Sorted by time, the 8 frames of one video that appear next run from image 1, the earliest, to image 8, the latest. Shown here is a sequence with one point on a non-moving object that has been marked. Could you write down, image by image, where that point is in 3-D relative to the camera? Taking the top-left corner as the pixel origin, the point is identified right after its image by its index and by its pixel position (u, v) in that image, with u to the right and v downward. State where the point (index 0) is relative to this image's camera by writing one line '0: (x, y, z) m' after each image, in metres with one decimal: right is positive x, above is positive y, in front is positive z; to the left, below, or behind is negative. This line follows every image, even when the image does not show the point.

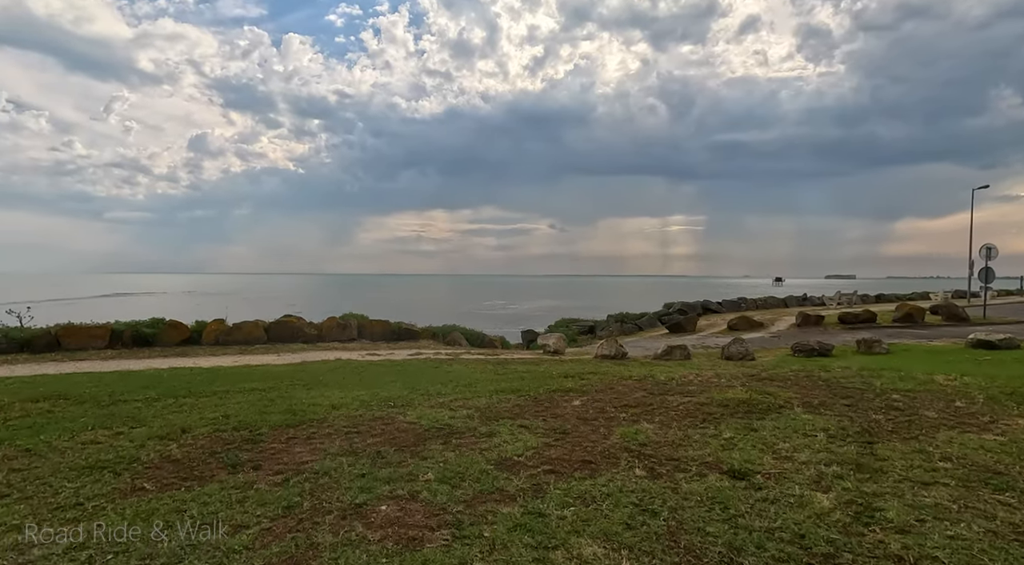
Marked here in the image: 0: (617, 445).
0: (+1.0, -1.6, +6.1) m
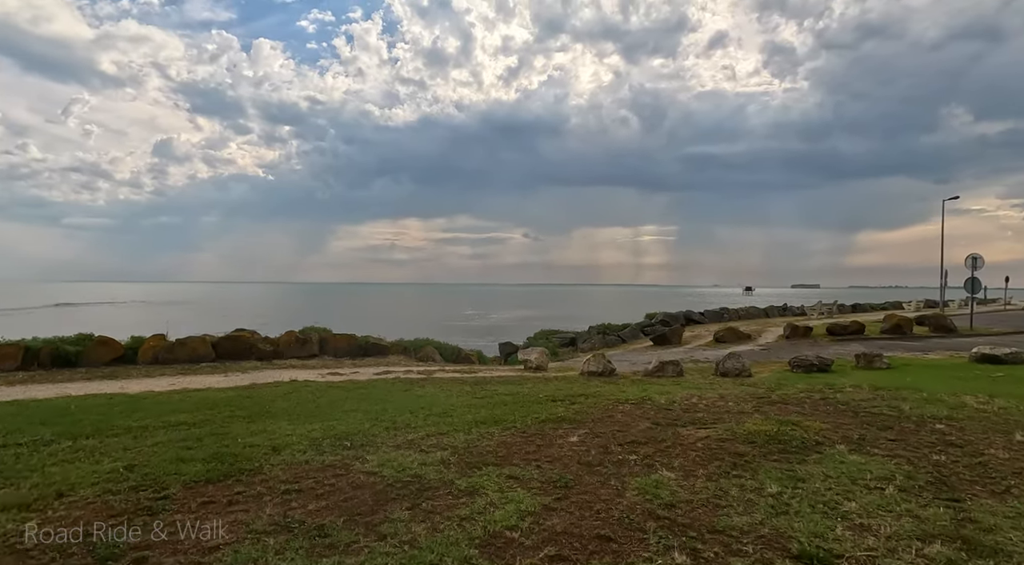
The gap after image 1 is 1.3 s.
0: (+1.0, -1.7, +4.7) m
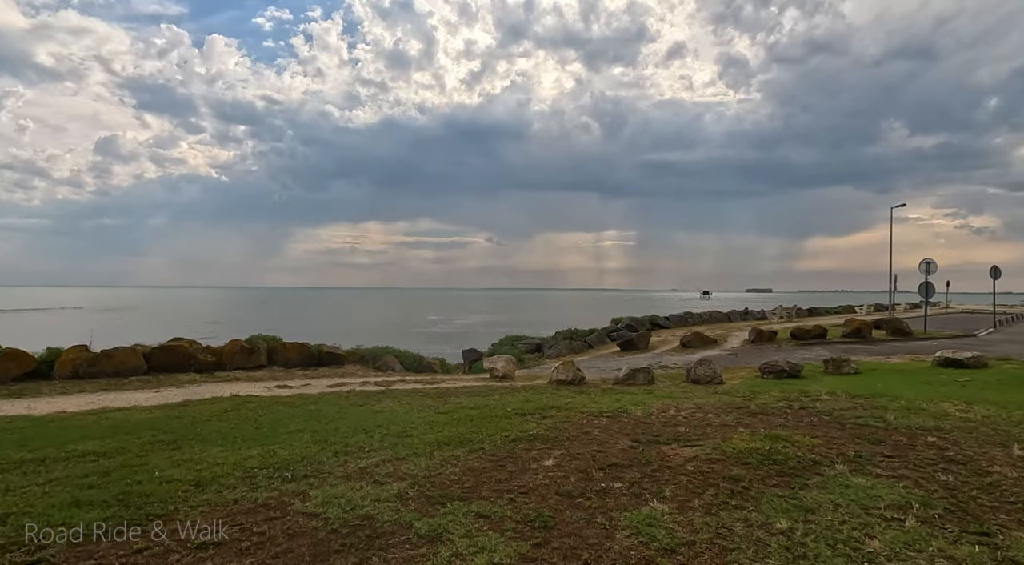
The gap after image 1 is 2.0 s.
0: (+0.8, -1.8, +3.9) m
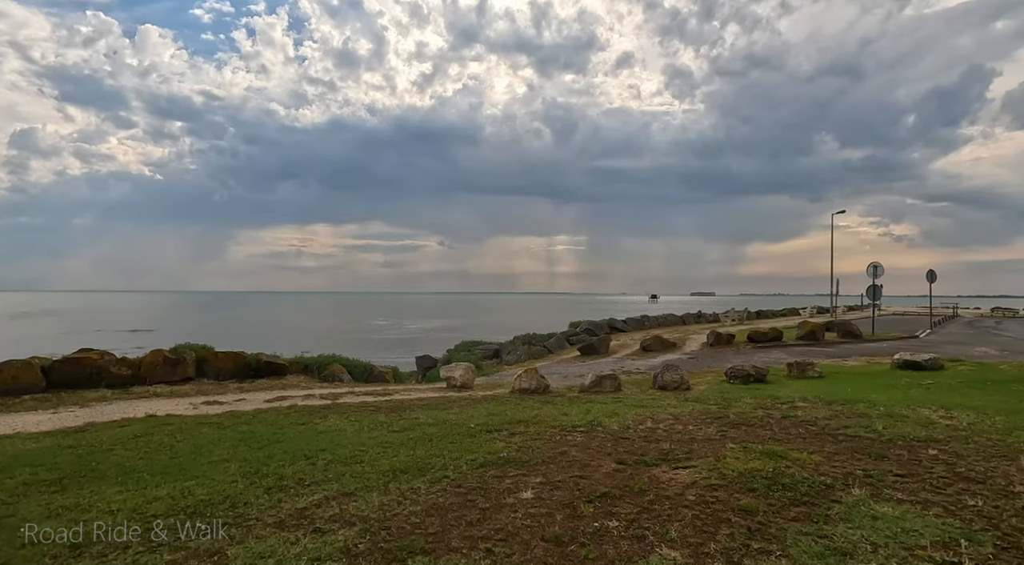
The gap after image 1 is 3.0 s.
0: (+0.7, -1.8, +3.0) m
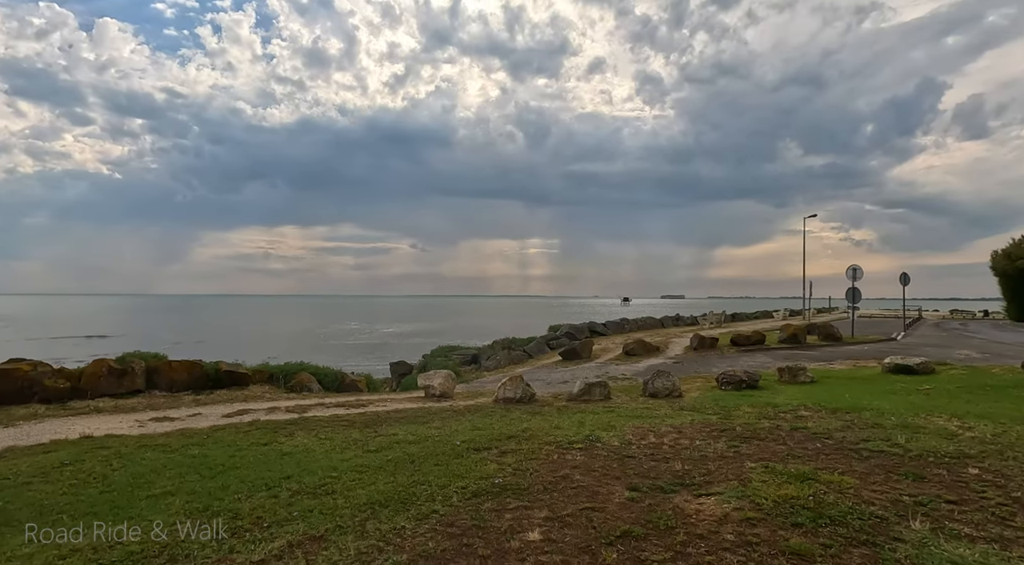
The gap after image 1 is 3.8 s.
0: (+0.9, -1.7, +2.1) m
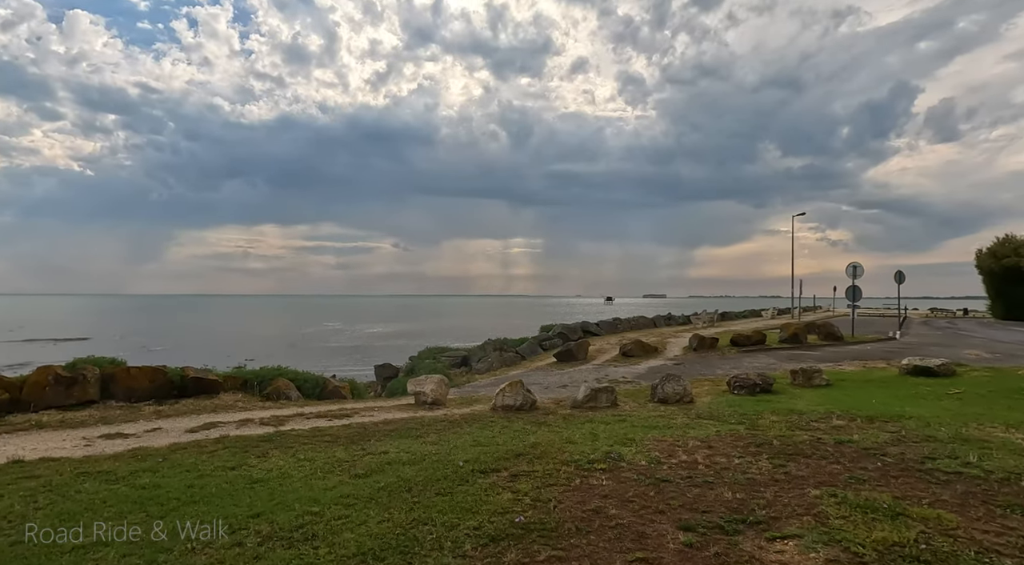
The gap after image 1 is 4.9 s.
0: (+1.2, -1.7, +1.0) m
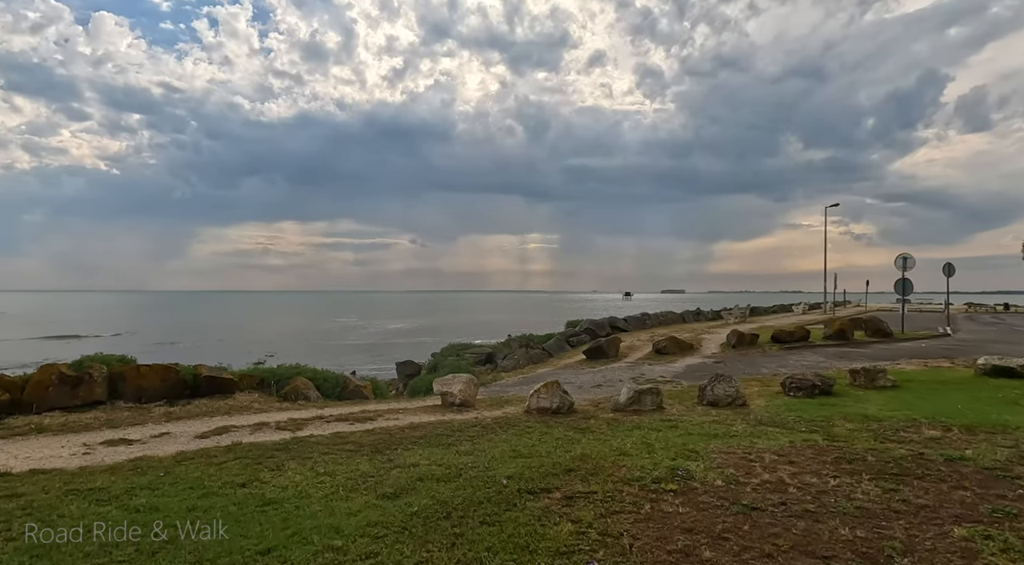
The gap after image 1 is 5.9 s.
0: (+1.6, -1.6, -0.2) m
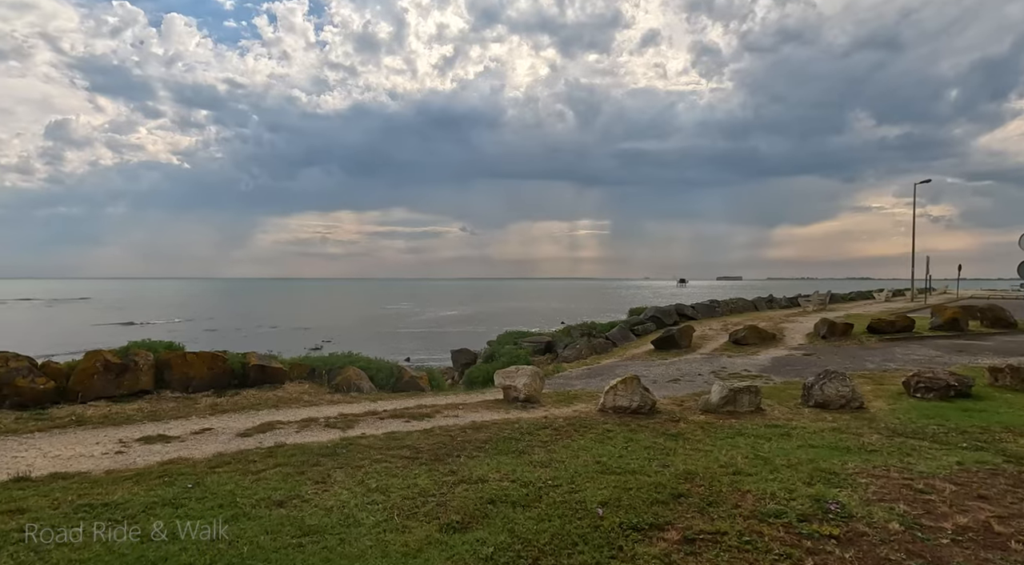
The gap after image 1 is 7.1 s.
0: (+1.8, -1.5, -1.8) m
